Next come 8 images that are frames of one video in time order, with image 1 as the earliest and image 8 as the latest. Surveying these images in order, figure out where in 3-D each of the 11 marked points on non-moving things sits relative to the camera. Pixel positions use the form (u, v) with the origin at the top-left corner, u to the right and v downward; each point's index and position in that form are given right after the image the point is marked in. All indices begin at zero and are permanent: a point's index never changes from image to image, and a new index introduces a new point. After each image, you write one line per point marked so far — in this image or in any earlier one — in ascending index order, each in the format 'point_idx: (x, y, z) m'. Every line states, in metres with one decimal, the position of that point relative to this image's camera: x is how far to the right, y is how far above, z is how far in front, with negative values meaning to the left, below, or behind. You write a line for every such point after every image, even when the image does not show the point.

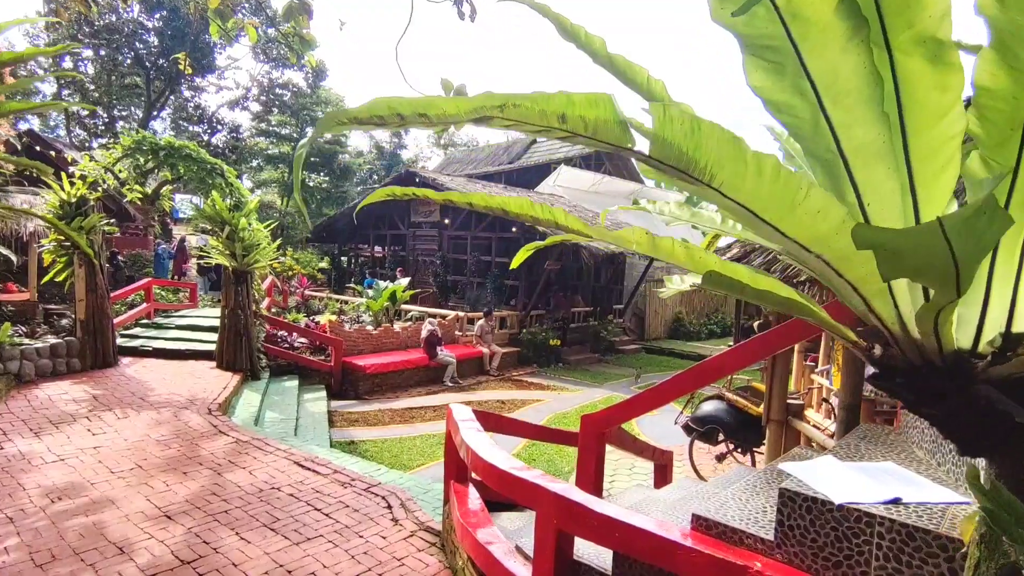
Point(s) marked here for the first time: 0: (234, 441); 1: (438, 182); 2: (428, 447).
0: (-2.6, -1.4, +5.5) m
1: (-1.9, +2.7, +14.7) m
2: (-1.1, -2.0, +7.3) m
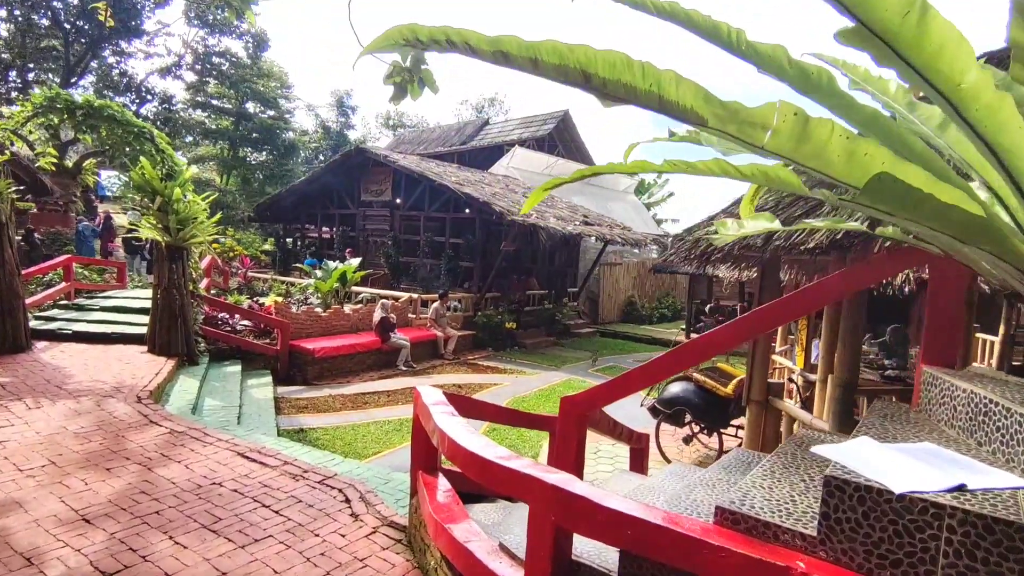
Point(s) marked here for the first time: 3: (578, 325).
0: (-2.9, -1.2, +4.9) m
1: (-3.0, +3.1, +14.1) m
2: (-1.5, -1.7, +6.9) m
3: (+1.9, -1.1, +16.5) m
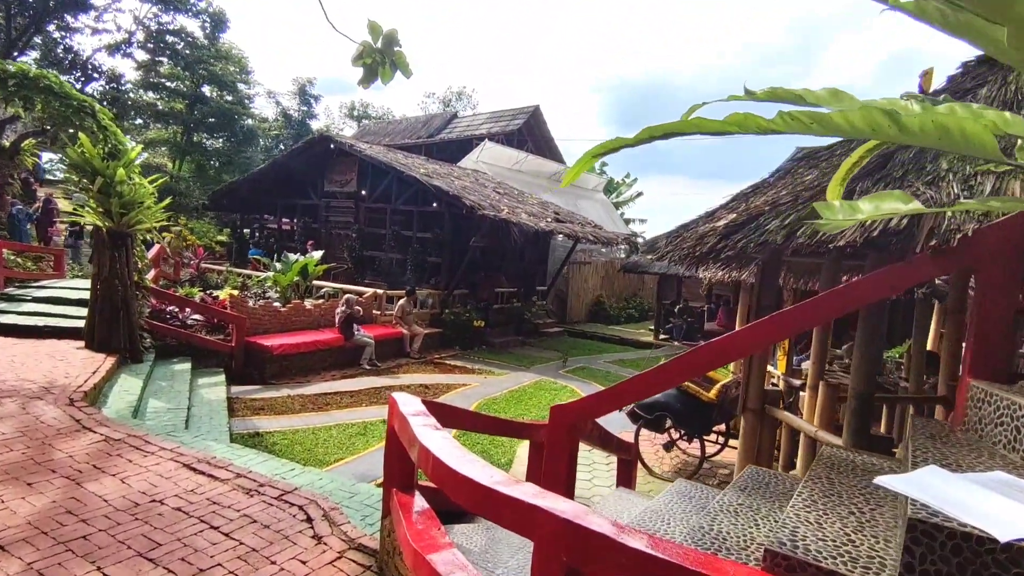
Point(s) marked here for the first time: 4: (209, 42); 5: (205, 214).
0: (-3.1, -1.1, +4.4) m
1: (-3.6, +3.2, +13.5) m
2: (-1.8, -1.7, +6.4) m
3: (+1.0, -1.0, +16.3) m
4: (-9.7, +7.9, +18.6) m
5: (-9.6, +2.3, +18.3) m
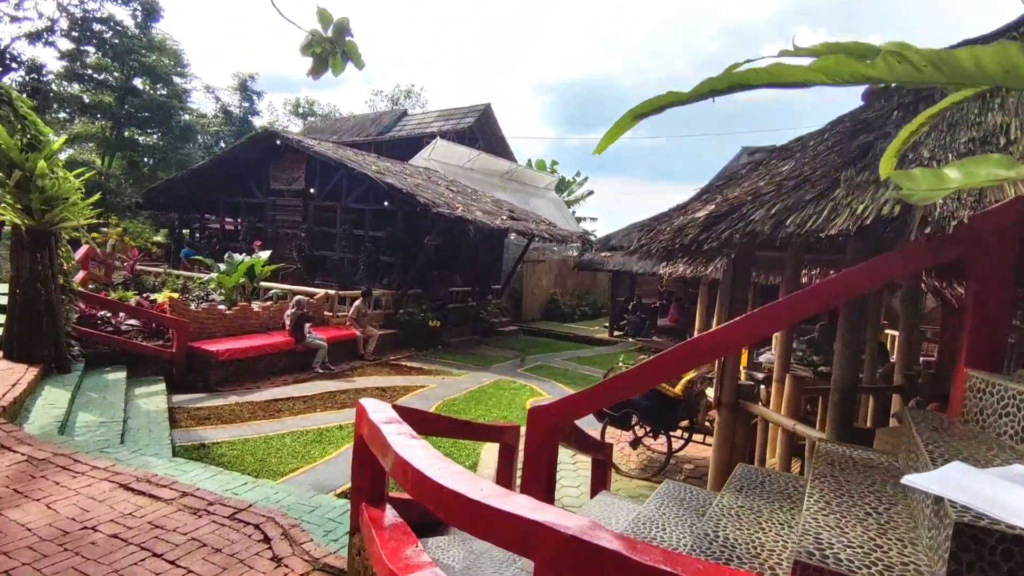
0: (-3.3, -1.2, +3.9) m
1: (-4.7, +3.2, +13.0) m
2: (-2.2, -1.7, +6.1) m
3: (-0.3, -1.0, +16.1) m
4: (-11.2, +7.7, +17.5) m
5: (-11.0, +2.2, +17.2) m
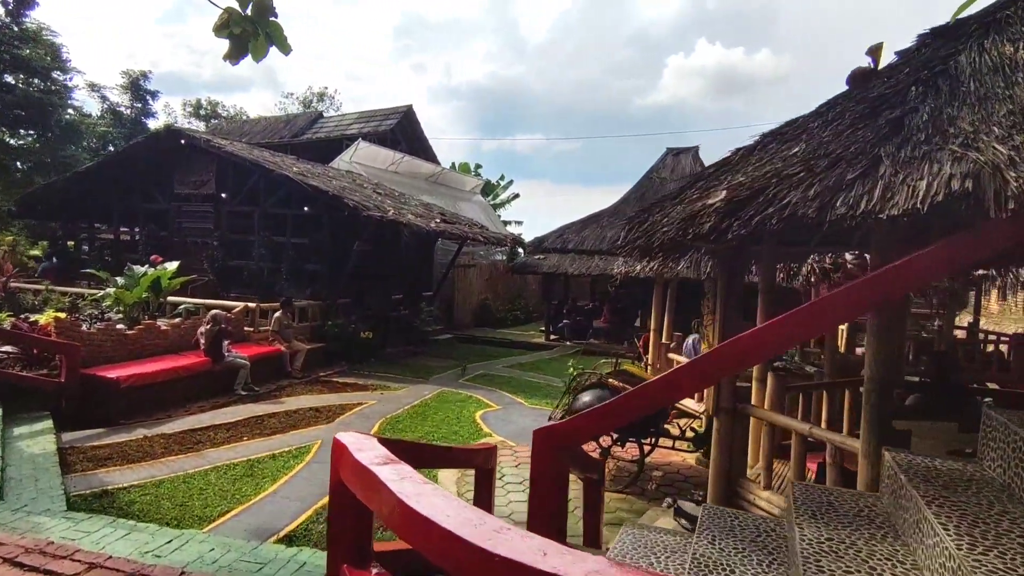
0: (-3.3, -1.3, +3.0) m
1: (-6.1, +2.9, +11.8) m
2: (-2.5, -1.8, +5.3) m
3: (-2.0, -1.2, +15.5) m
4: (-13.3, +7.2, +15.5) m
5: (-12.9, +1.7, +15.1) m
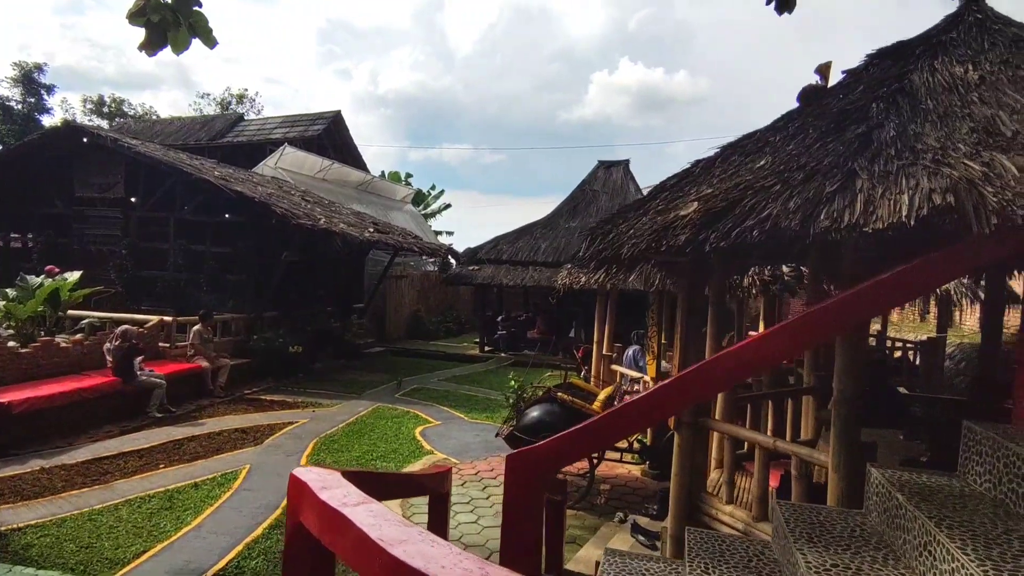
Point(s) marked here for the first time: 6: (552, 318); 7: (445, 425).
0: (-3.5, -1.3, +2.4) m
1: (-7.3, +2.7, +10.9) m
2: (-3.0, -1.9, +4.7) m
3: (-3.7, -1.4, +14.9) m
4: (-14.9, +6.9, +13.7) m
5: (-14.5, +1.4, +13.3) m
6: (+1.1, -0.8, +16.7) m
7: (-1.0, -2.0, +8.4) m
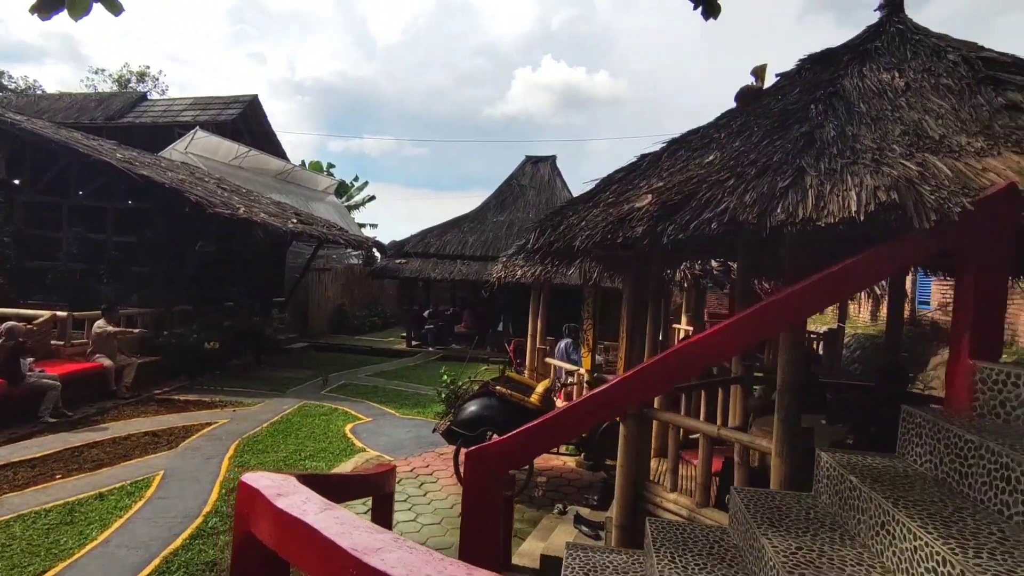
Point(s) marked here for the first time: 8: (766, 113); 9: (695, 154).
0: (-3.6, -1.3, +1.8) m
1: (-8.5, +2.8, +9.7) m
2: (-3.4, -1.8, +4.3) m
3: (-5.5, -1.3, +14.3) m
4: (-16.4, +7.1, +11.5) m
5: (-15.9, +1.6, +11.2) m
6: (-0.9, -0.7, +16.7) m
7: (-1.9, -1.9, +8.1) m
8: (+1.4, +1.0, +3.2) m
9: (+1.0, +0.7, +3.2) m
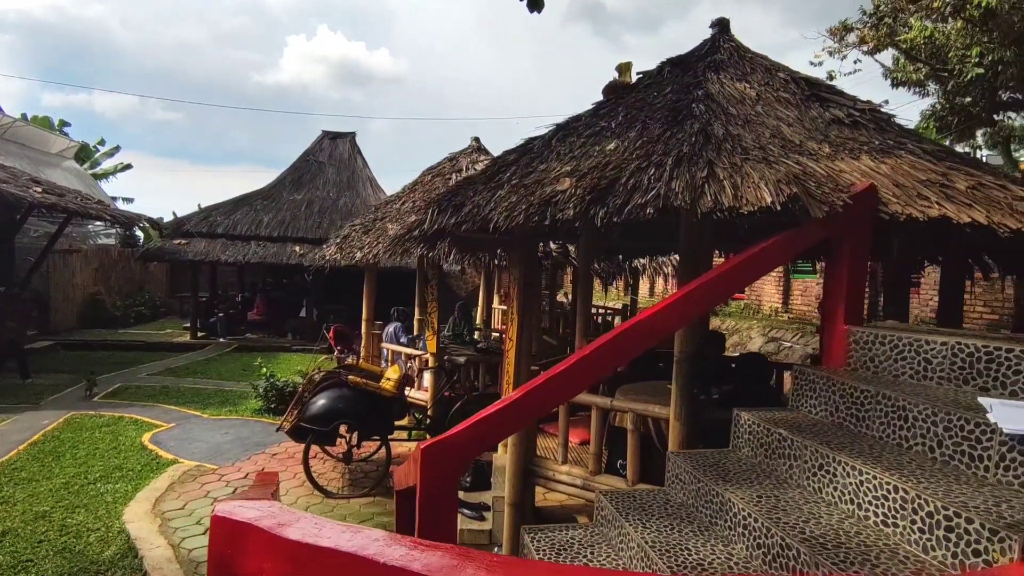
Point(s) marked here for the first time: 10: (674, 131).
0: (-3.4, -1.3, +0.5) m
1: (-10.8, +2.9, +6.0) m
2: (-4.0, -1.8, +2.9) m
3: (-9.5, -1.0, +11.5) m
4: (-18.8, +7.1, +4.7) m
5: (-18.2, +1.6, +4.8) m
6: (-6.1, -0.2, +15.3) m
7: (-4.0, -1.7, +7.0) m
8: (+0.8, +1.1, +3.5) m
9: (+0.5, +0.8, +3.4) m
10: (+0.8, +0.8, +3.1) m
